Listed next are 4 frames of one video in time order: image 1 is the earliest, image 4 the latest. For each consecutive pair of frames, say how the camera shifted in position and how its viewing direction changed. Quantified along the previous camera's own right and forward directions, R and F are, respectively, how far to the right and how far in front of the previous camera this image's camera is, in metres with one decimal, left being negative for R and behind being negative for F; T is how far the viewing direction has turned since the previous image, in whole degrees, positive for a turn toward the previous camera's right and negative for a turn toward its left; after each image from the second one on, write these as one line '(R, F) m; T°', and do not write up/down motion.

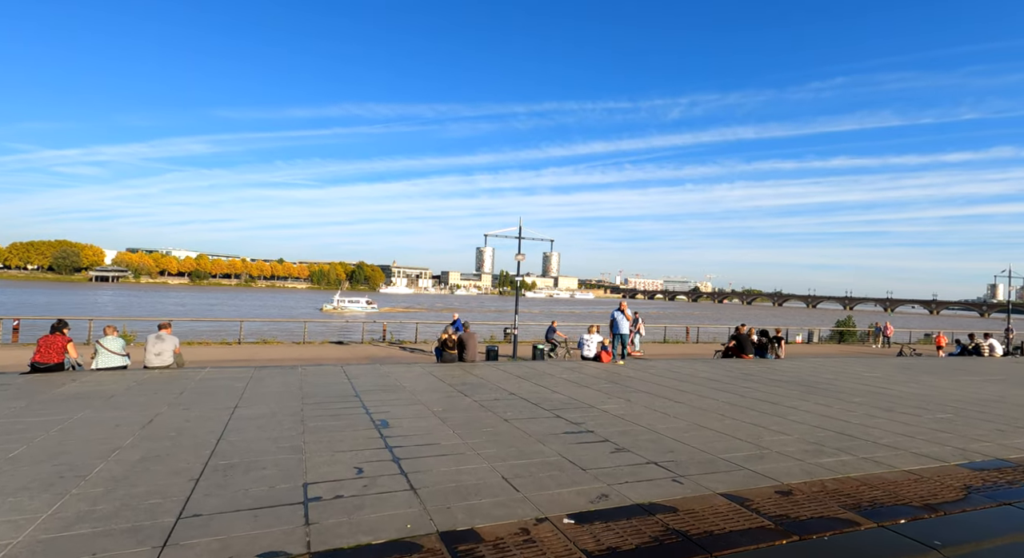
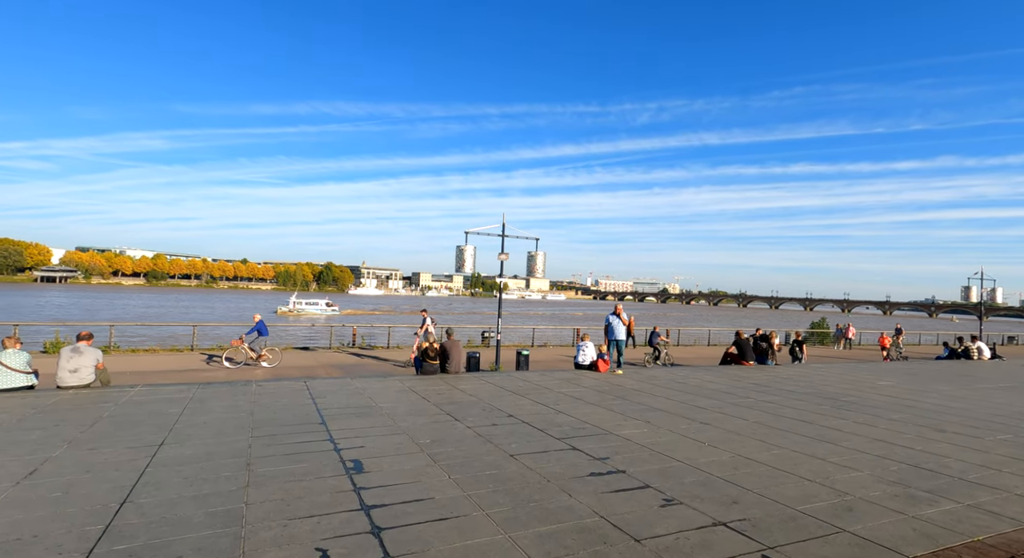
(-0.4, +1.6) m; +3°
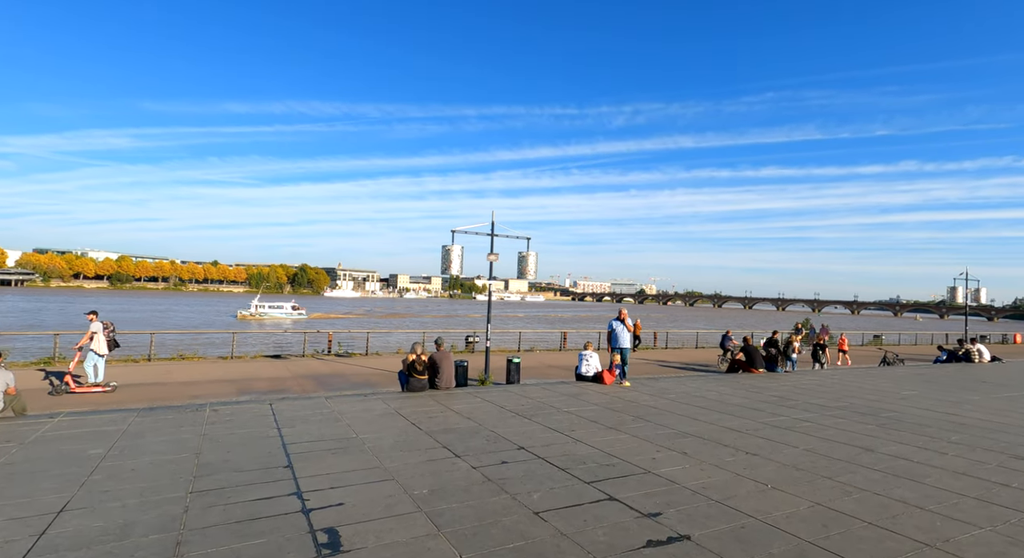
(-0.4, +1.5) m; +2°
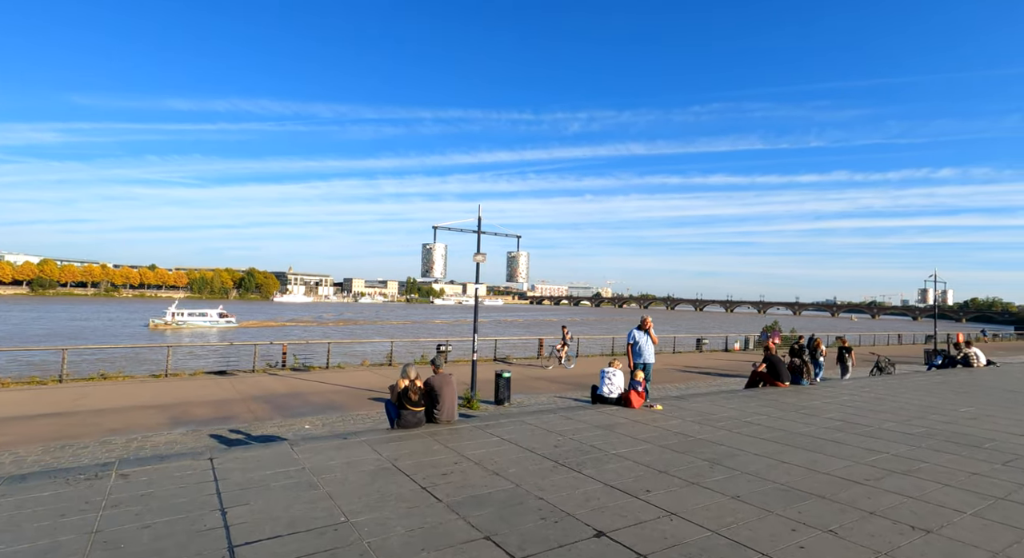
(-0.9, +2.4) m; +4°
